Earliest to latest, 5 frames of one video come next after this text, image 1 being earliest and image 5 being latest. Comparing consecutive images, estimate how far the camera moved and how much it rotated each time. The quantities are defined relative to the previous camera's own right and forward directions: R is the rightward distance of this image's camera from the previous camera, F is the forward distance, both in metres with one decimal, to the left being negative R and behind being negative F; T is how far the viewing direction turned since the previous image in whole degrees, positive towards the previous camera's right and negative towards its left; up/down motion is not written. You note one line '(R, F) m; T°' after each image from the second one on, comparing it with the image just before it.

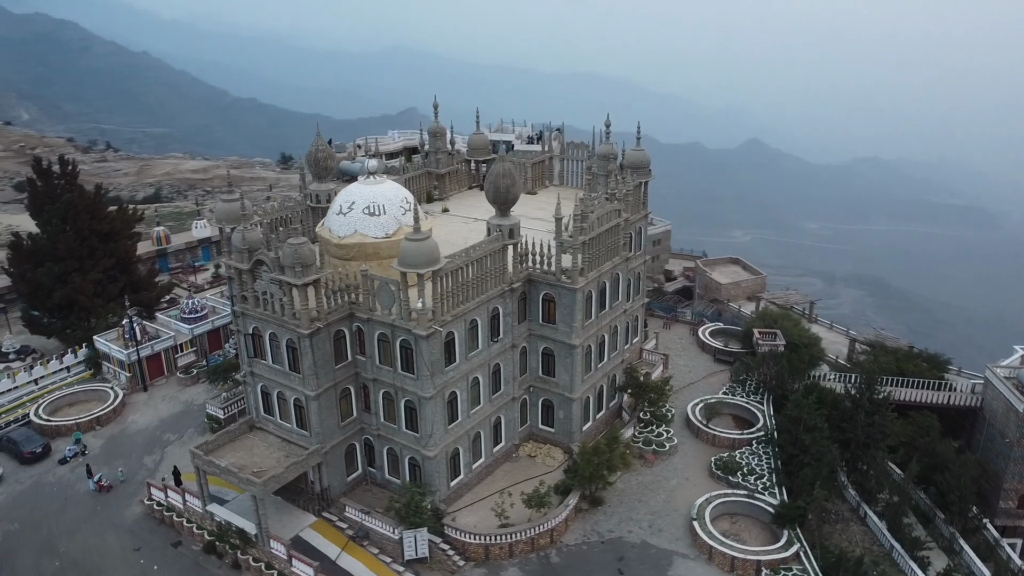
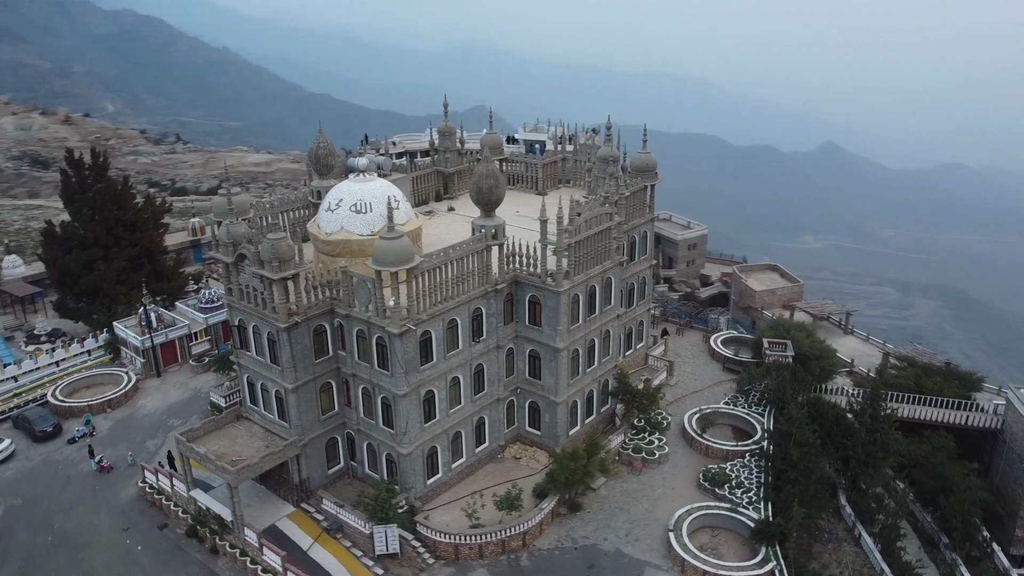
(+2.9, +0.2) m; -5°
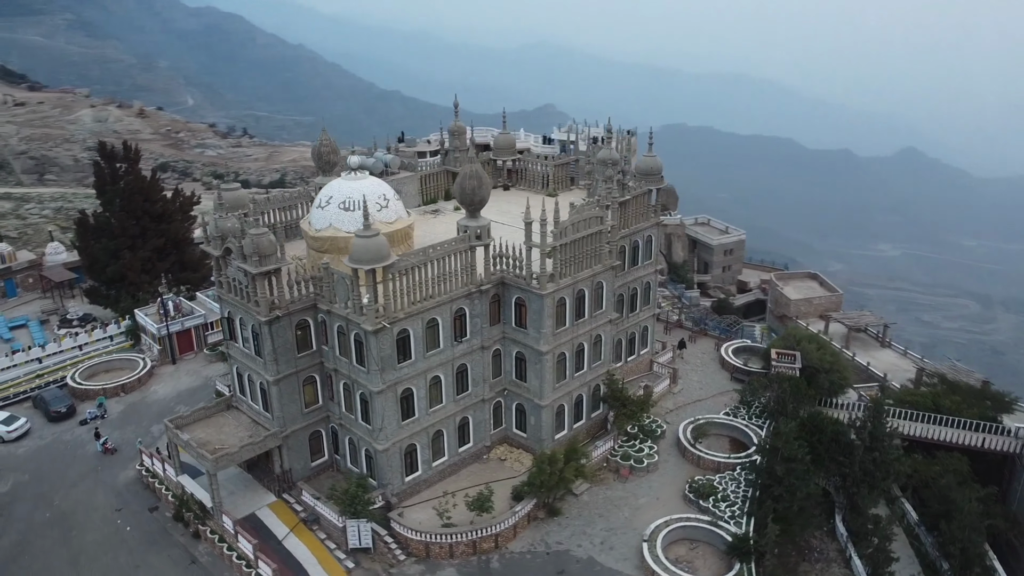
(+2.9, +0.2) m; -5°
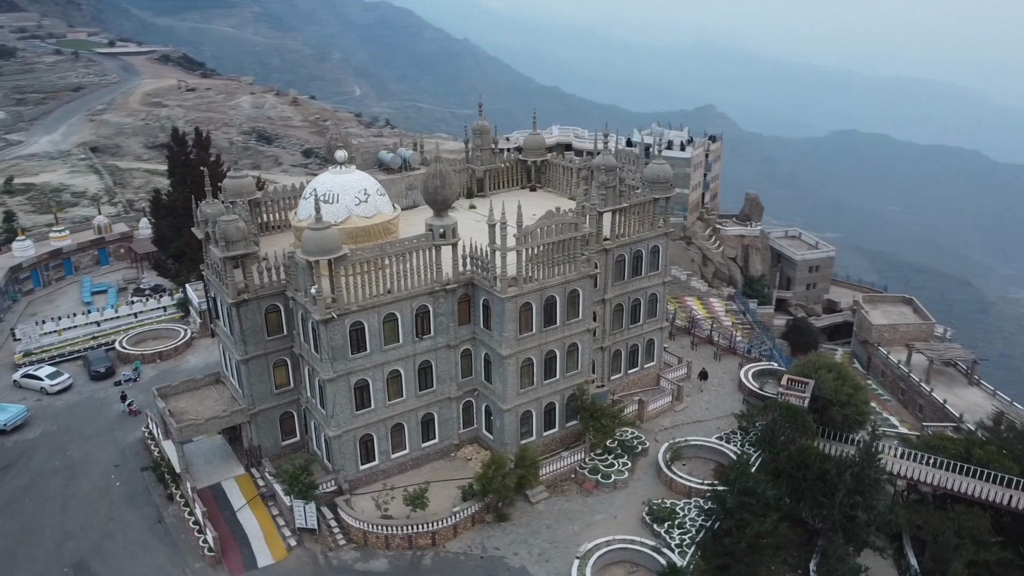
(+6.6, +0.7) m; -10°
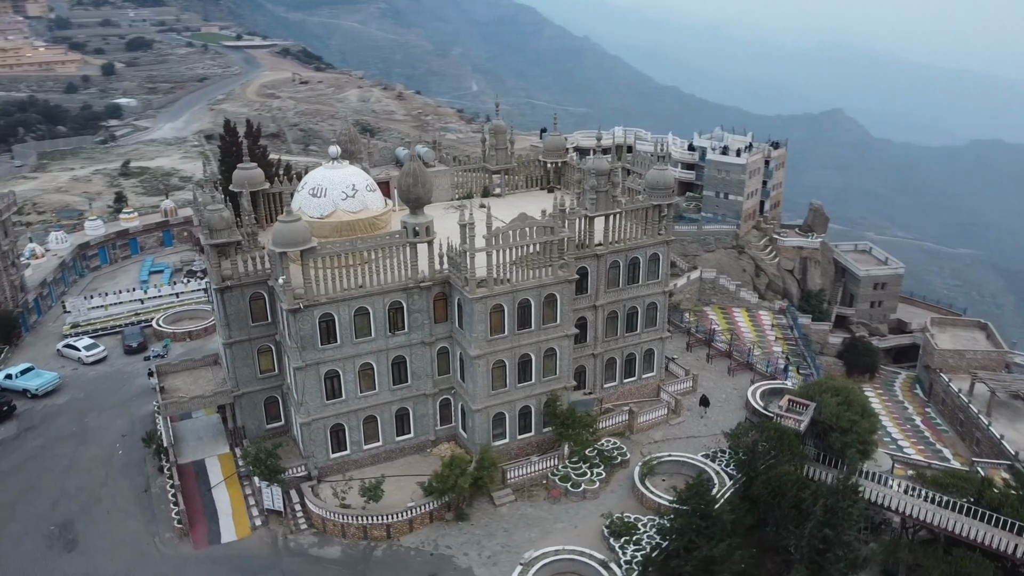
(+5.0, +0.4) m; -8°
